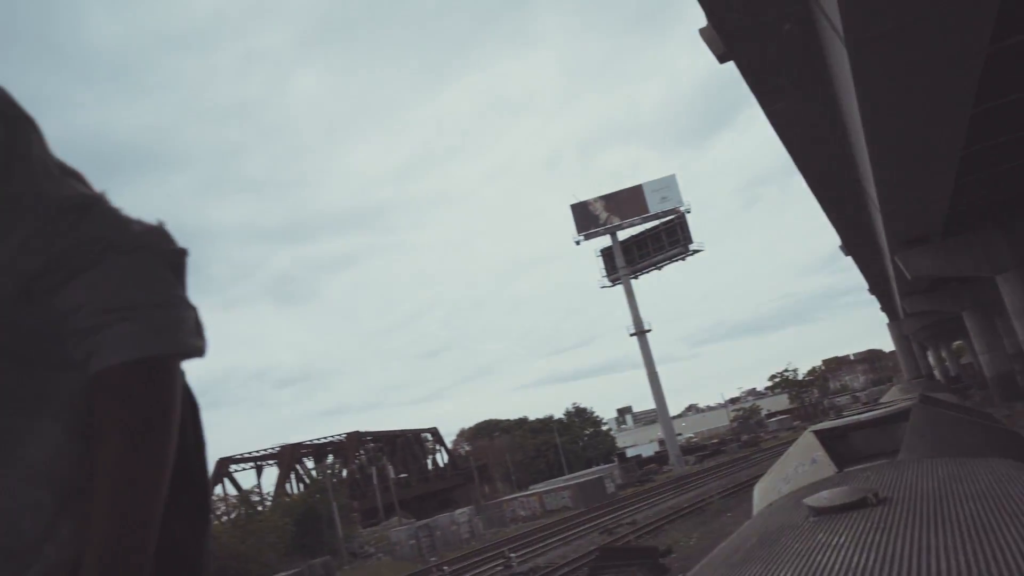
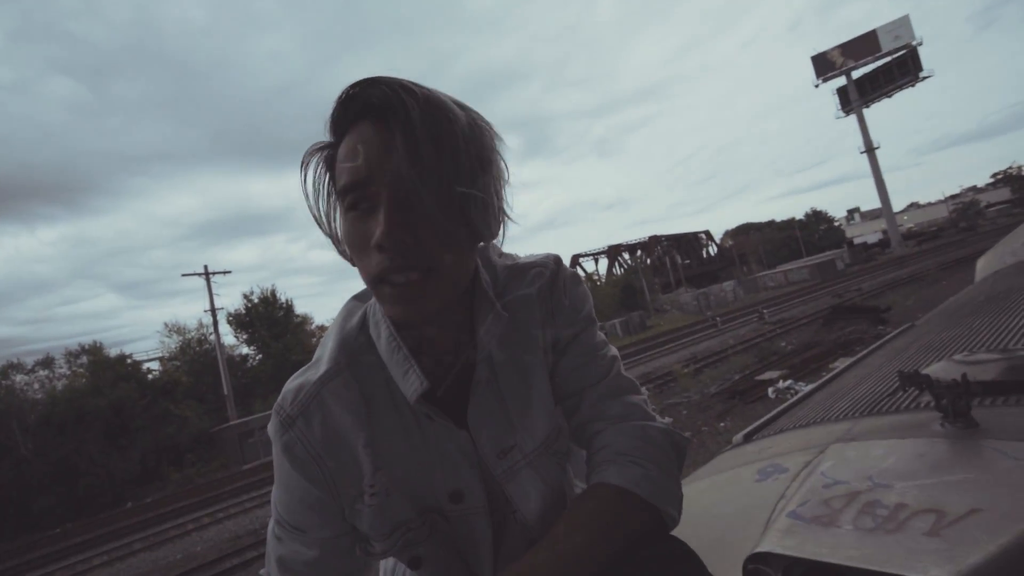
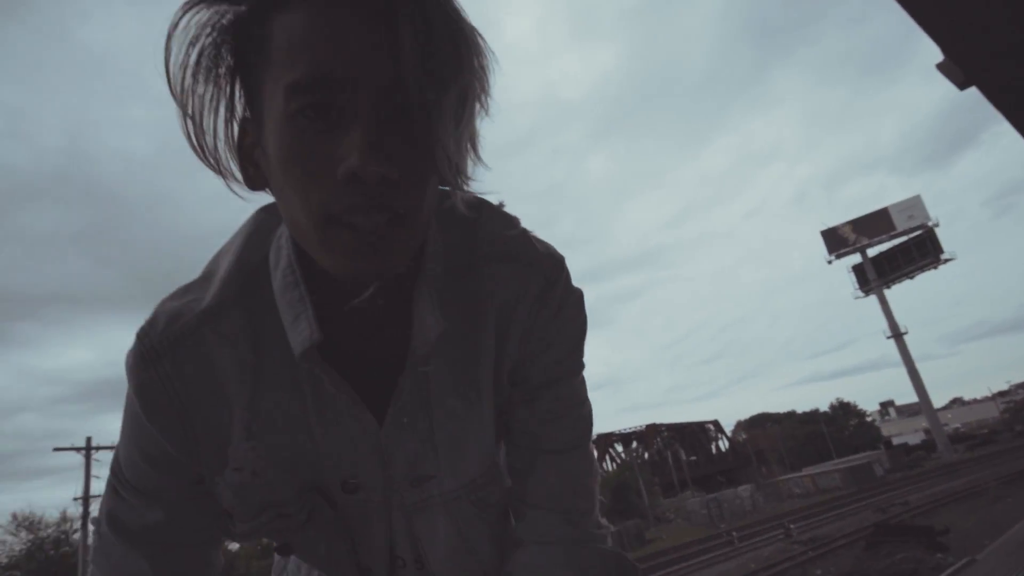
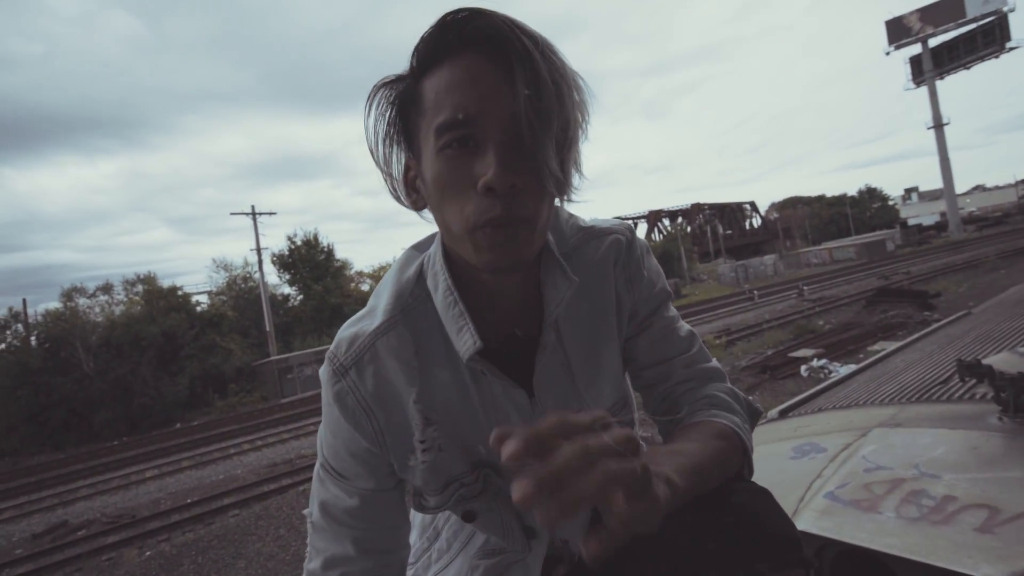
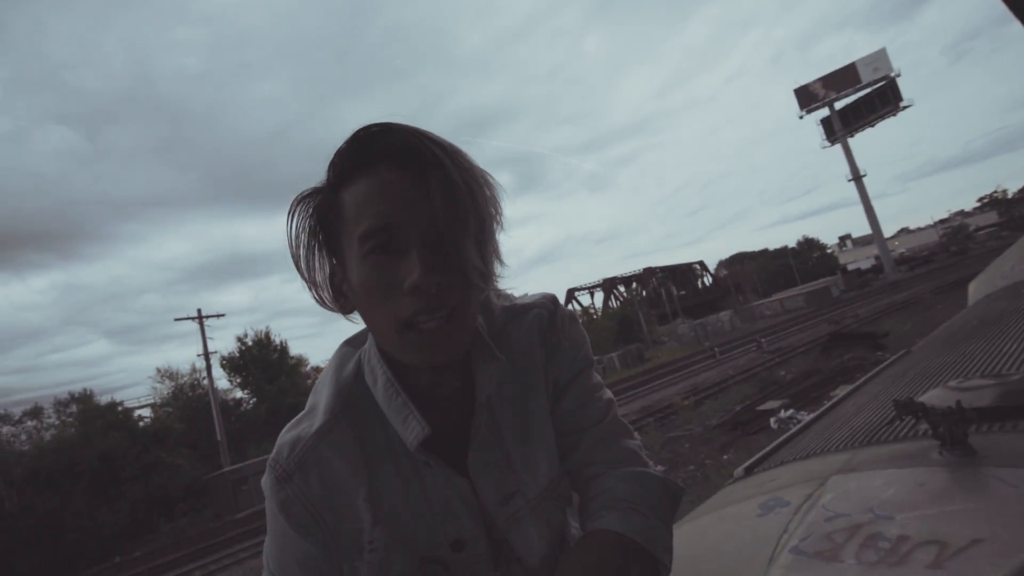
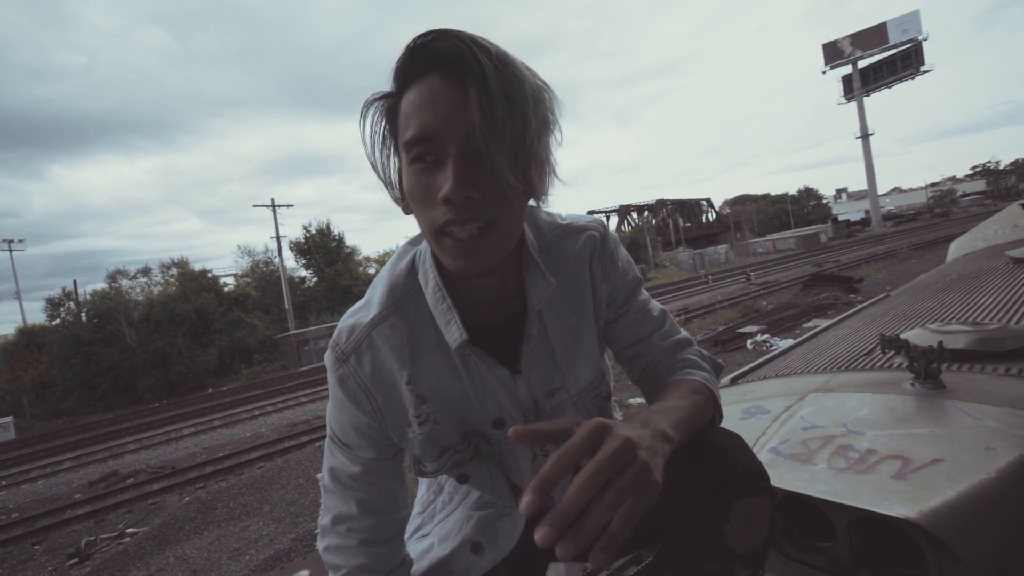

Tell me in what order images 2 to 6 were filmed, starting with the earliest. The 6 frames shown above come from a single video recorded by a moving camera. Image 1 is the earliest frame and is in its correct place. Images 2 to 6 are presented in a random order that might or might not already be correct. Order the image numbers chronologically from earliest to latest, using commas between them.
3, 5, 2, 4, 6
